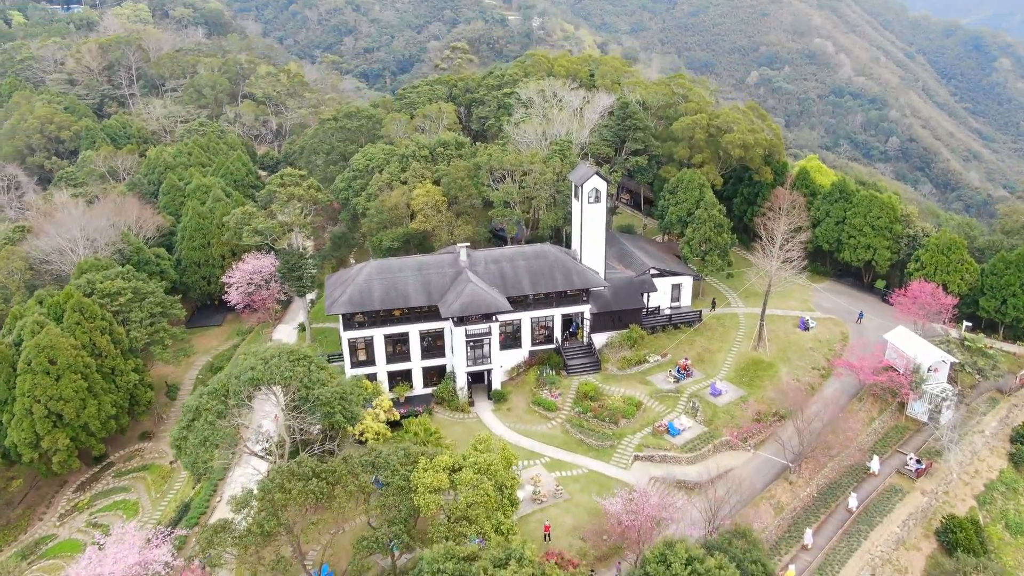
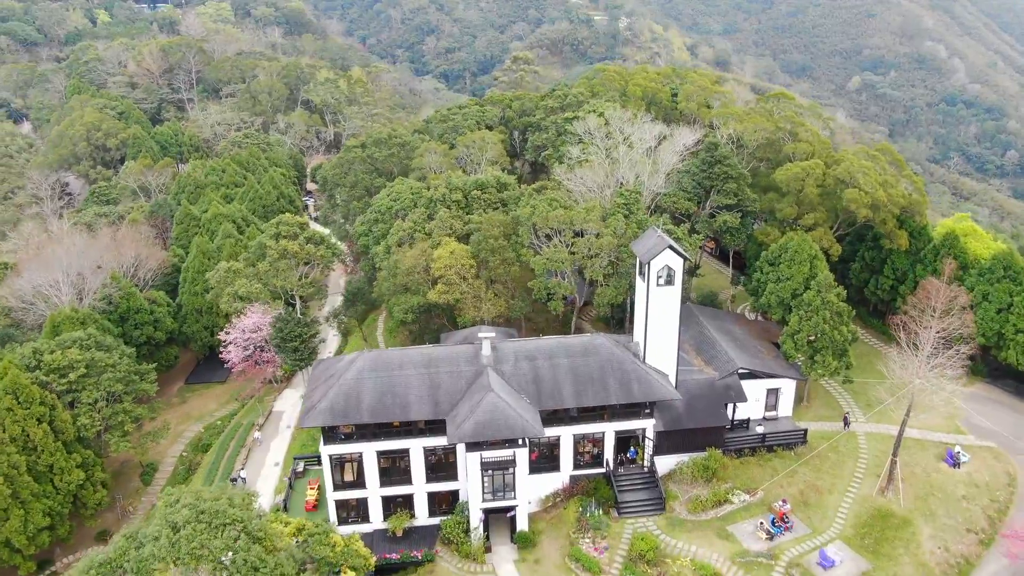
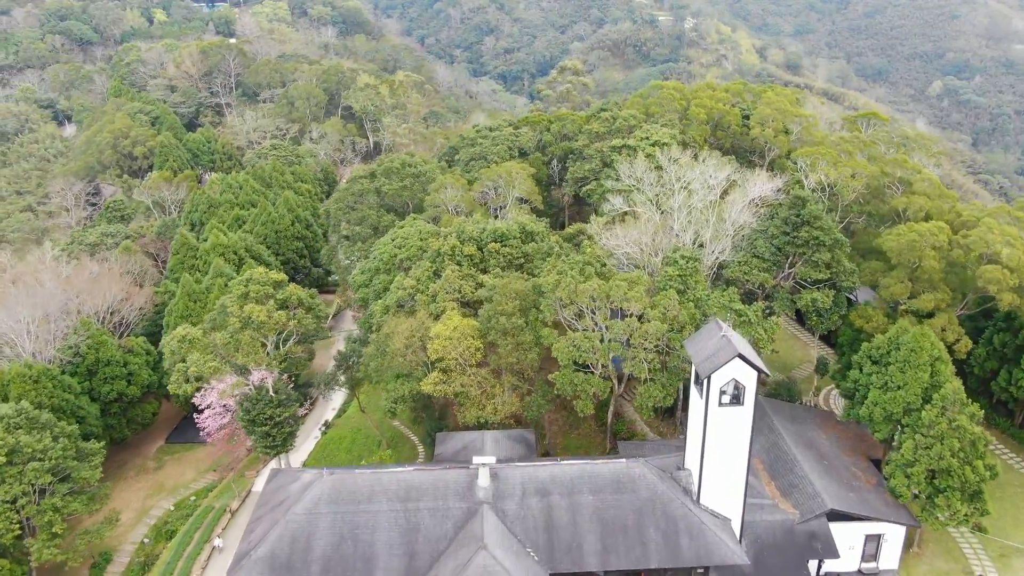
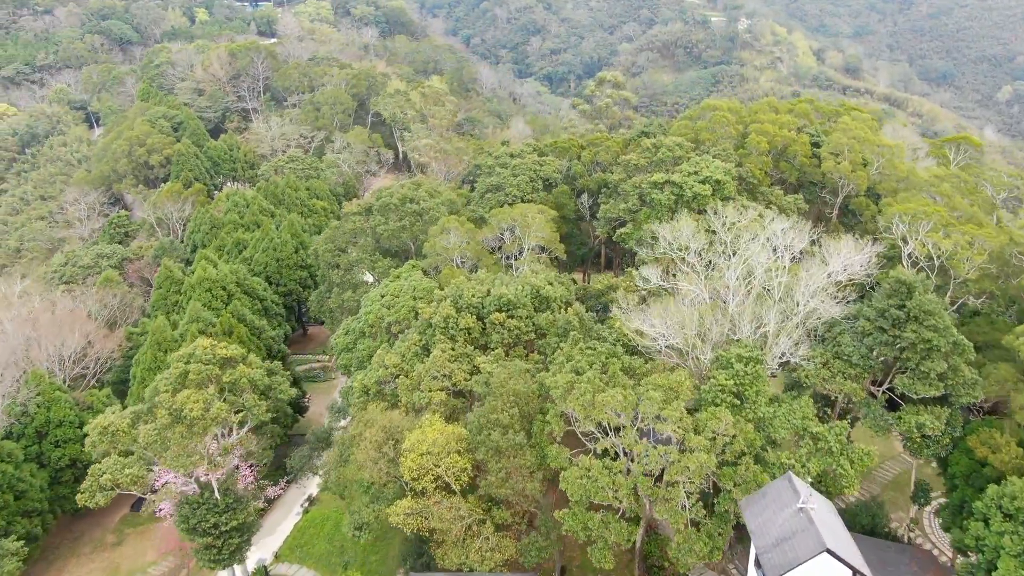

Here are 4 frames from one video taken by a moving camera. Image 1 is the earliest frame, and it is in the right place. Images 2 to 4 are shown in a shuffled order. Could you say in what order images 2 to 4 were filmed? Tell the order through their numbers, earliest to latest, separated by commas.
2, 3, 4
